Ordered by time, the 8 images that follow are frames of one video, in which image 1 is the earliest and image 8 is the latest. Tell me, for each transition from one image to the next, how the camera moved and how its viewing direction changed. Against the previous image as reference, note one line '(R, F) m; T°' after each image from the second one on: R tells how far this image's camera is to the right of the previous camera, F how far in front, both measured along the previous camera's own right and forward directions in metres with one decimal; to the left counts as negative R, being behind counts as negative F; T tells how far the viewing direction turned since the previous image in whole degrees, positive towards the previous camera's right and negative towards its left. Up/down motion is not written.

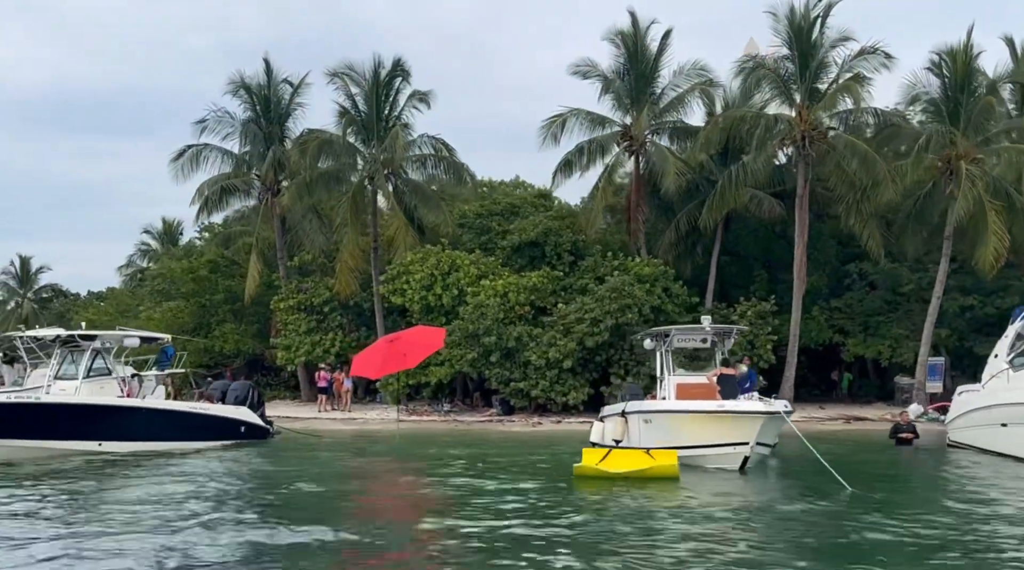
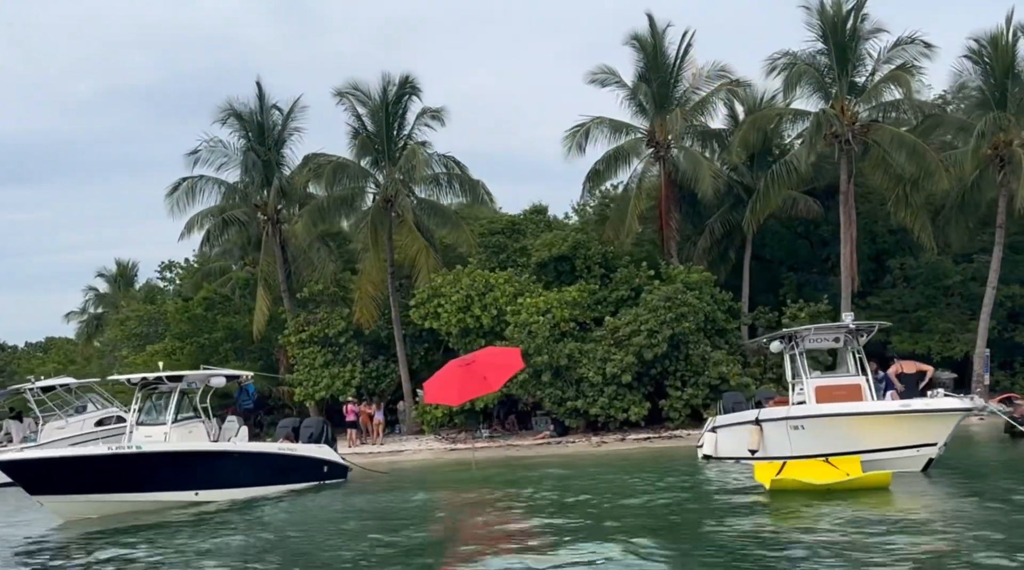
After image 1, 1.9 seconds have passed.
(-2.8, +1.2) m; +3°
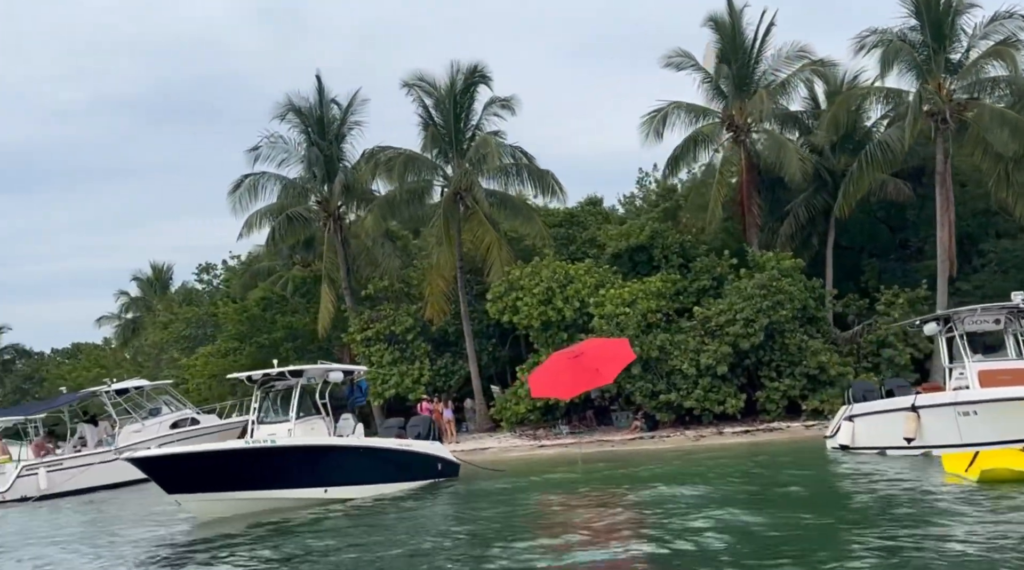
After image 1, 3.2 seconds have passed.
(-1.8, +0.8) m; -1°
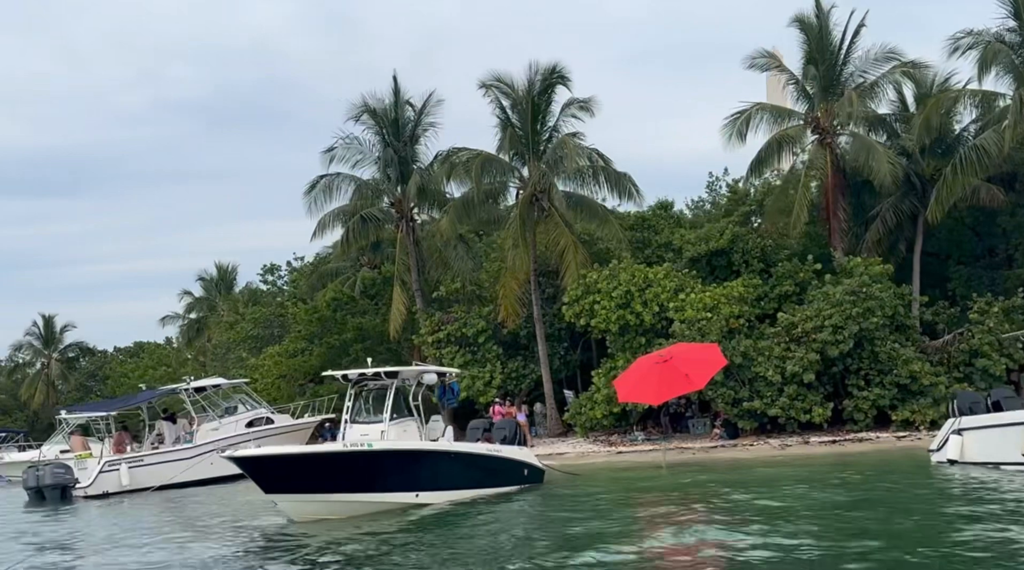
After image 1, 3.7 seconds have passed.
(-0.6, +0.4) m; -3°
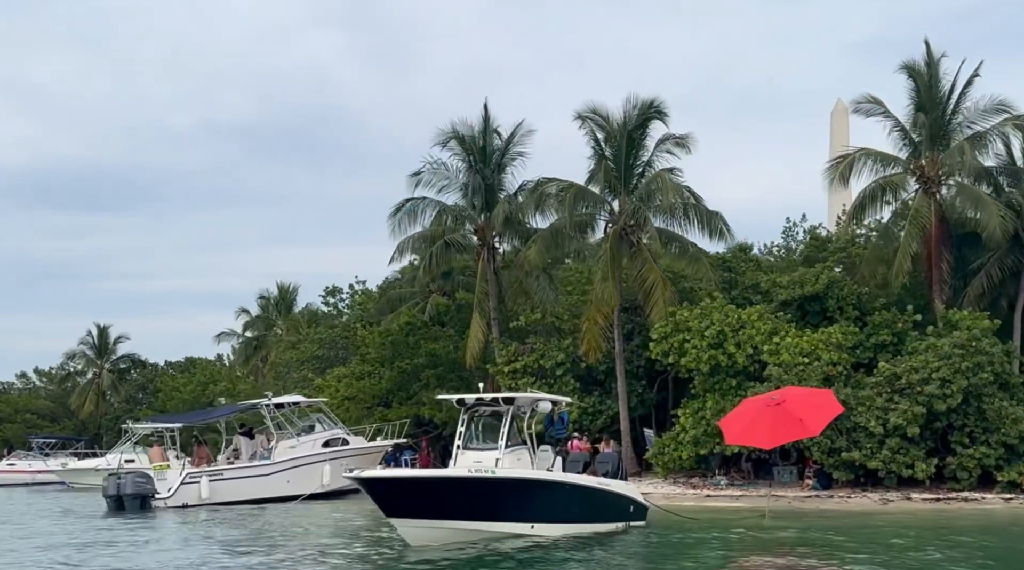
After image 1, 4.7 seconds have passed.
(-1.2, +0.5) m; -2°
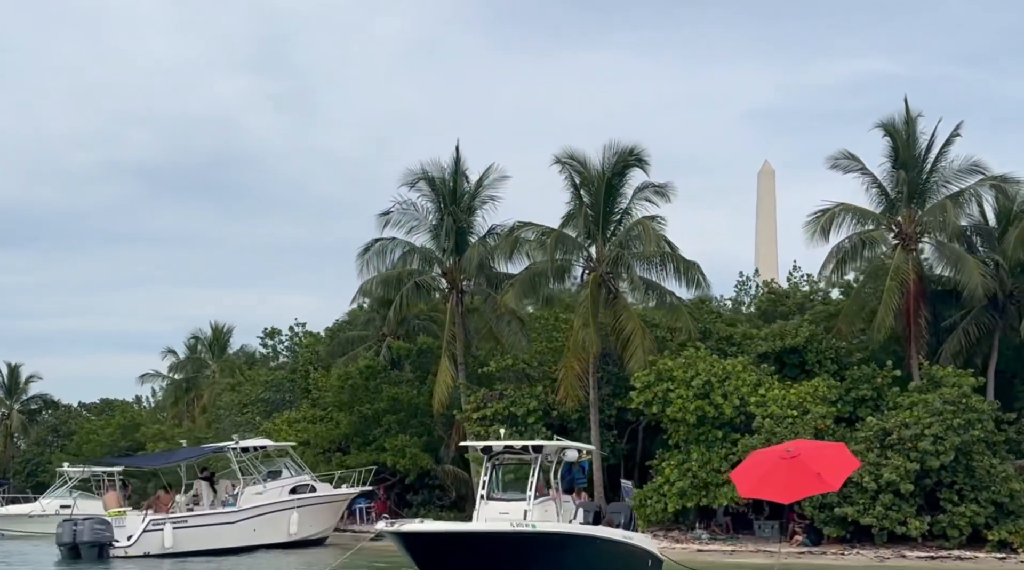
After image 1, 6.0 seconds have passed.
(-1.6, +0.7) m; +4°
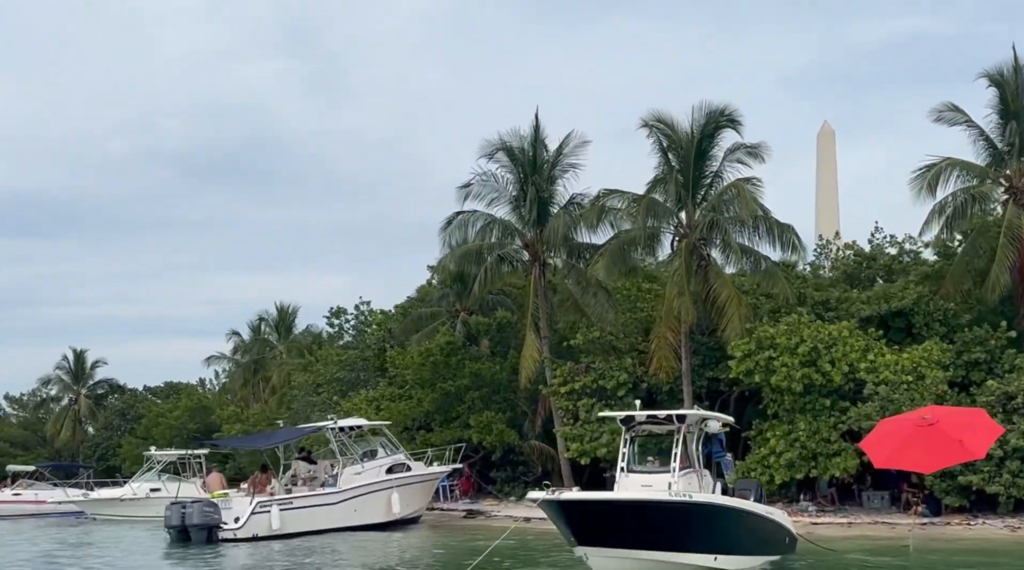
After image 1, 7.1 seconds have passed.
(-1.1, +0.8) m; -3°
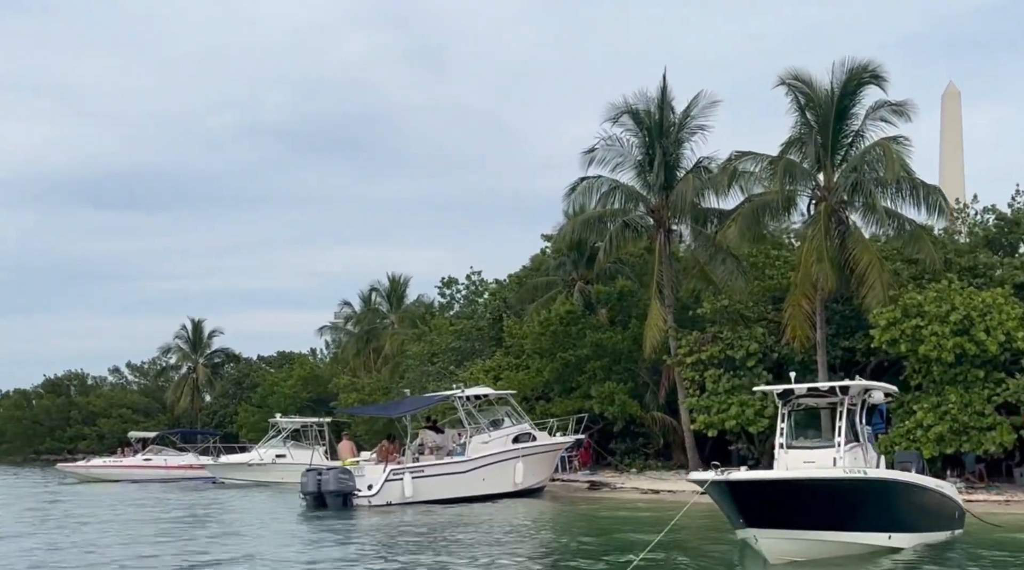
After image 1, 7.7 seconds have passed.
(-0.7, +0.7) m; -5°
